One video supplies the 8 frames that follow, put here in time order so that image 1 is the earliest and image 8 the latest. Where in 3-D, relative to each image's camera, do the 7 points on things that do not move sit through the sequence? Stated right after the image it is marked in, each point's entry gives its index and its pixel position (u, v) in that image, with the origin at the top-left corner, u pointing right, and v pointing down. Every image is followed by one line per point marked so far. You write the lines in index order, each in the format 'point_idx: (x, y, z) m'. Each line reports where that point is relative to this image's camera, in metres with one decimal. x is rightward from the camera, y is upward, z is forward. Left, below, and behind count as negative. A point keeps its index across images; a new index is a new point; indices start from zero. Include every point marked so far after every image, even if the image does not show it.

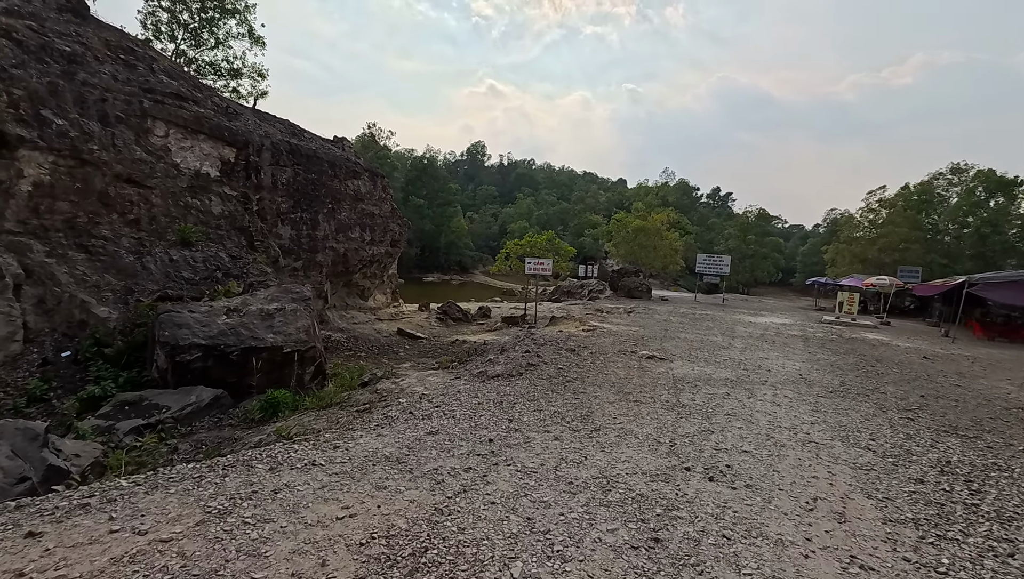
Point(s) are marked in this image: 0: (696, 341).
0: (+4.8, -1.4, +12.5) m
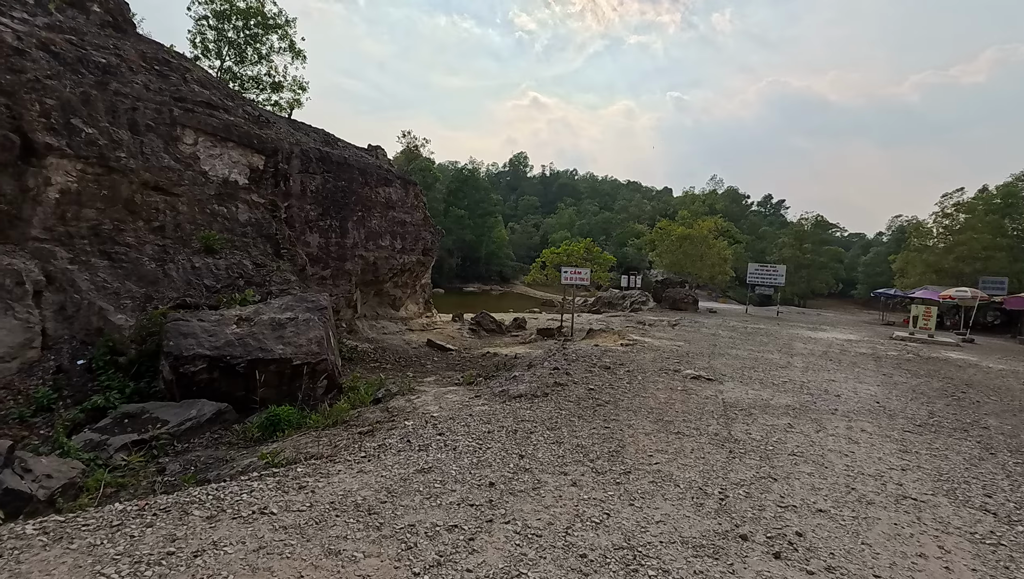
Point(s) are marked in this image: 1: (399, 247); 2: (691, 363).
0: (+5.5, -1.6, +11.2) m
1: (-4.1, +1.5, +17.4) m
2: (+3.7, -1.5, +10.0) m
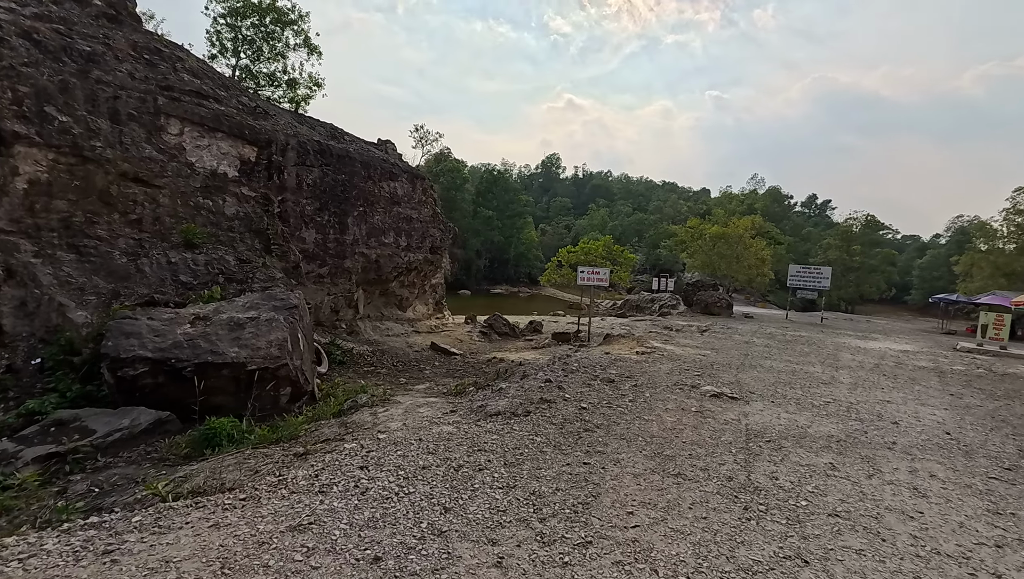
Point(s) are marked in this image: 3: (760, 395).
0: (+5.4, -1.7, +9.6) m
1: (-3.7, +1.5, +16.5) m
2: (+3.6, -1.5, +8.5) m
3: (+3.8, -1.6, +7.4) m
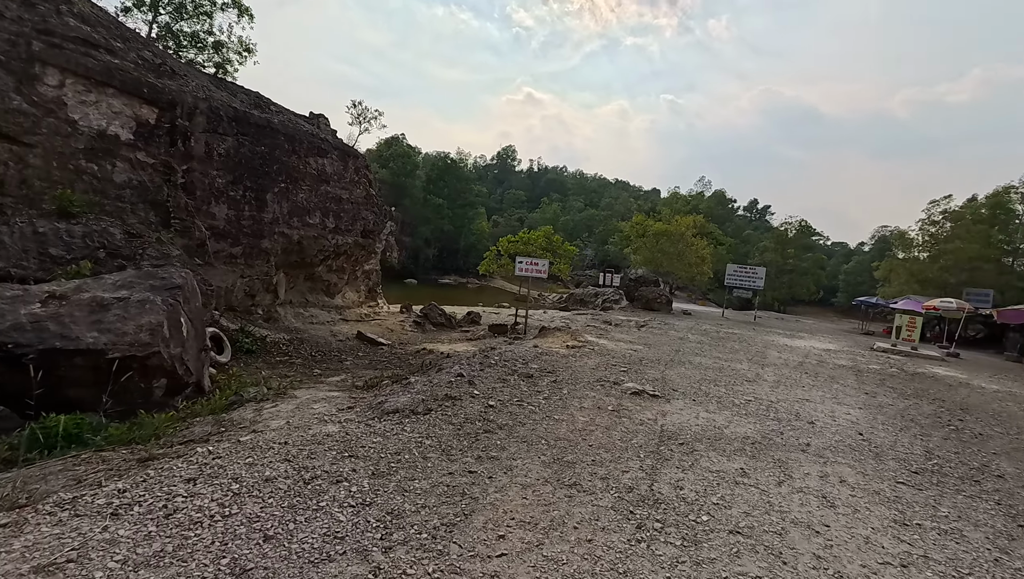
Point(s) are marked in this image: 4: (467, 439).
0: (+3.9, -1.6, +9.5) m
1: (-5.7, +2.0, +15.4) m
2: (+2.2, -1.4, +8.2) m
3: (+2.5, -1.5, +7.1) m
4: (-0.4, -1.4, +4.6) m
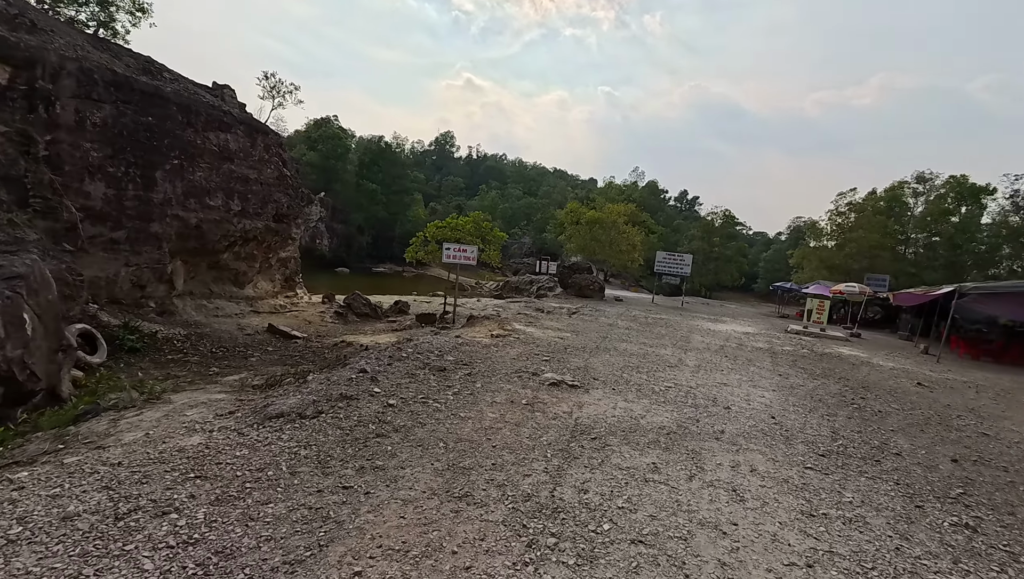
0: (+2.4, -1.3, +9.4) m
1: (-7.9, +2.3, +14.1) m
2: (+0.8, -1.2, +7.9) m
3: (+1.3, -1.3, +6.9) m
4: (-1.3, -1.3, +4.0) m
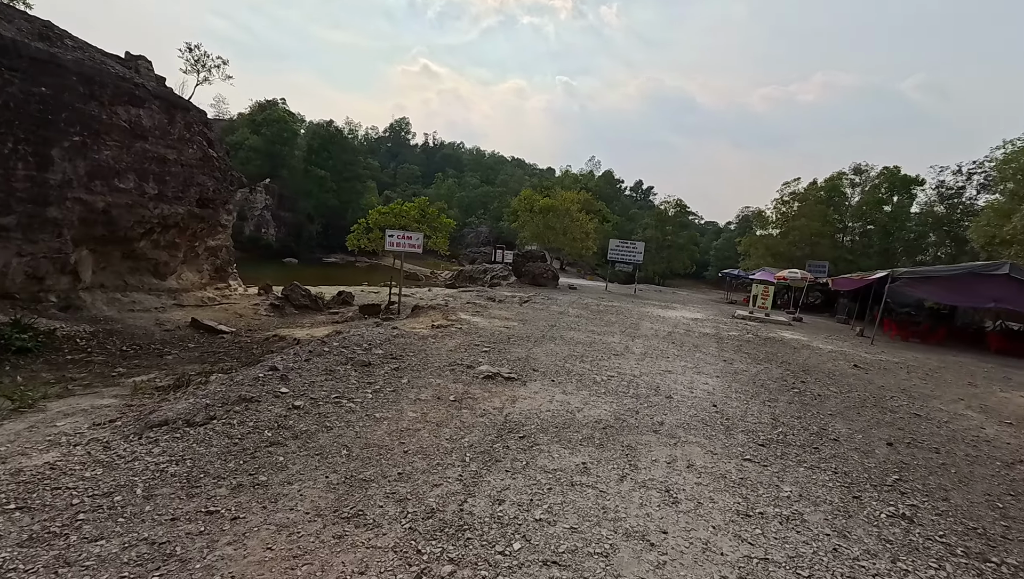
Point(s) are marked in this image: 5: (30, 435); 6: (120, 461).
0: (+1.3, -1.1, +9.1) m
1: (-9.4, +2.5, +12.8) m
2: (-0.2, -1.0, +7.5) m
3: (+0.4, -1.1, +6.5) m
4: (-2.0, -1.2, +3.5) m
5: (-4.4, -1.3, +4.4) m
6: (-2.7, -1.2, +3.4) m
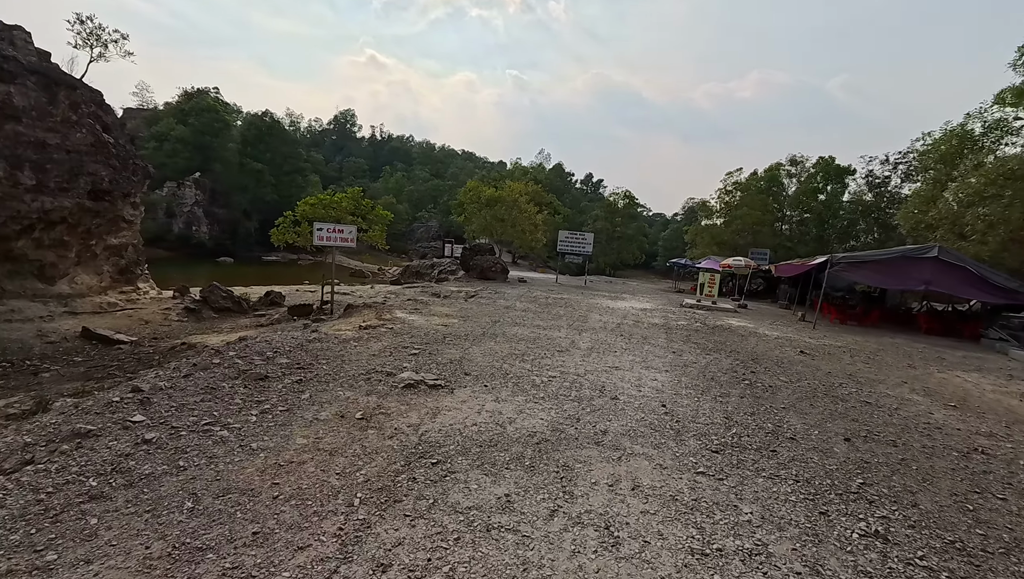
0: (+0.2, -0.9, +8.4) m
1: (-10.9, +2.4, +11.1) m
2: (-1.1, -0.9, +6.7) m
3: (-0.4, -1.0, +5.8) m
4: (-2.5, -1.2, +2.5) m
5: (-5.0, -1.4, +3.3) m
6: (-3.3, -1.2, +2.4) m
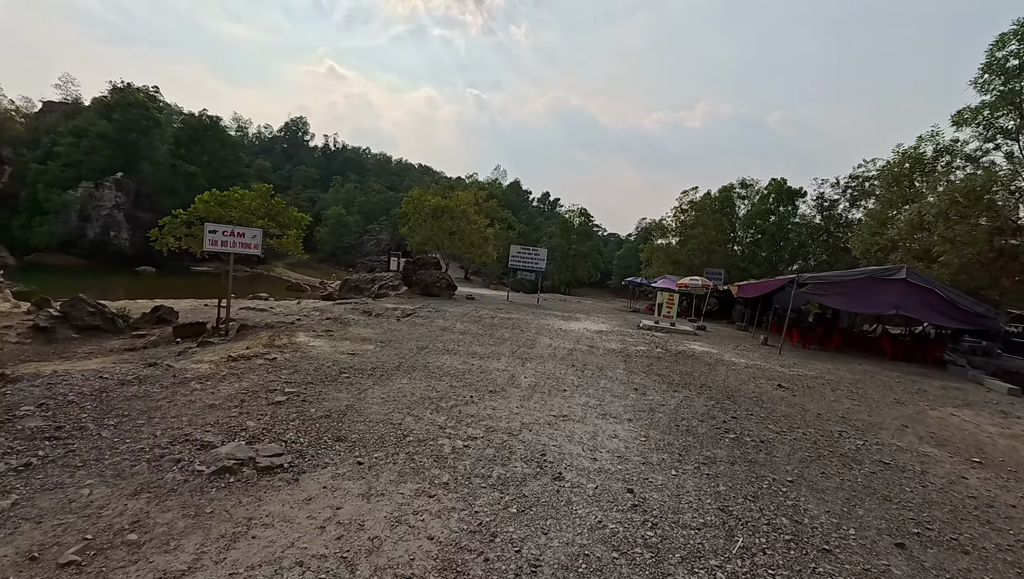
0: (-0.8, -1.2, +6.6) m
1: (-12.1, +2.2, +8.4) m
2: (-2.0, -1.1, +4.8) m
3: (-1.3, -1.2, +3.9) m
4: (-3.0, -1.2, +0.4) m
5: (-5.6, -1.4, +0.9) m
6: (-3.8, -1.2, +0.2) m
